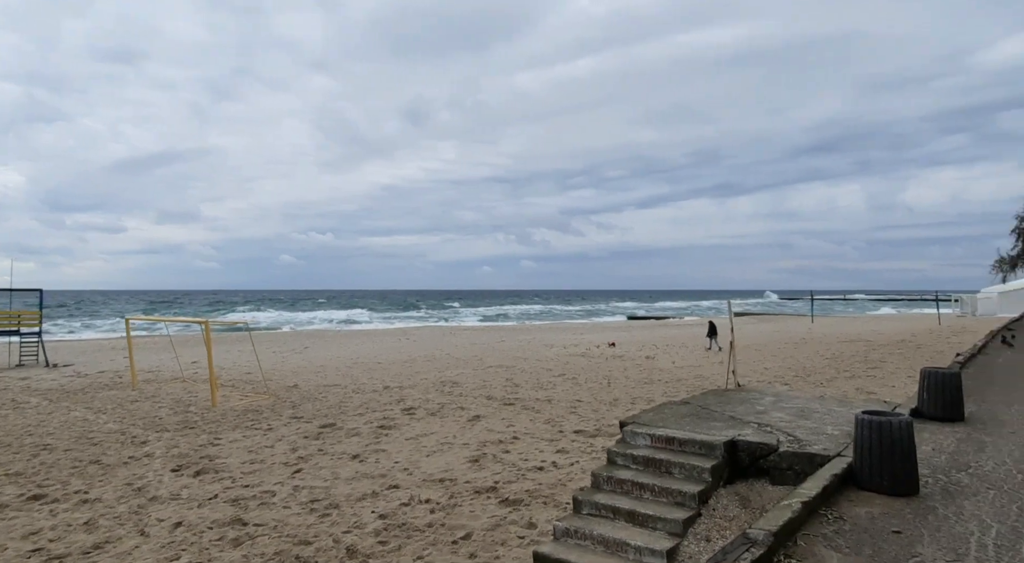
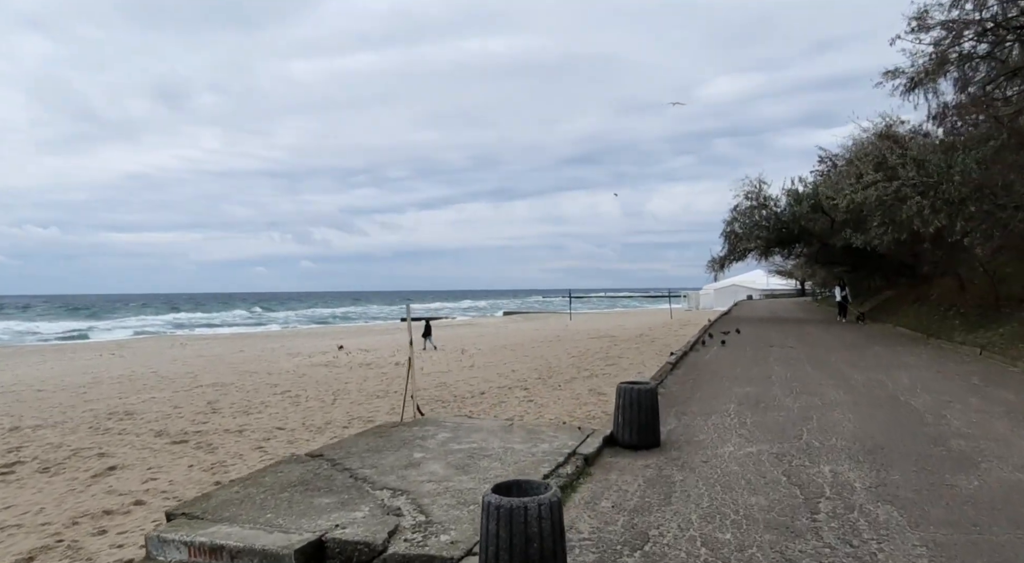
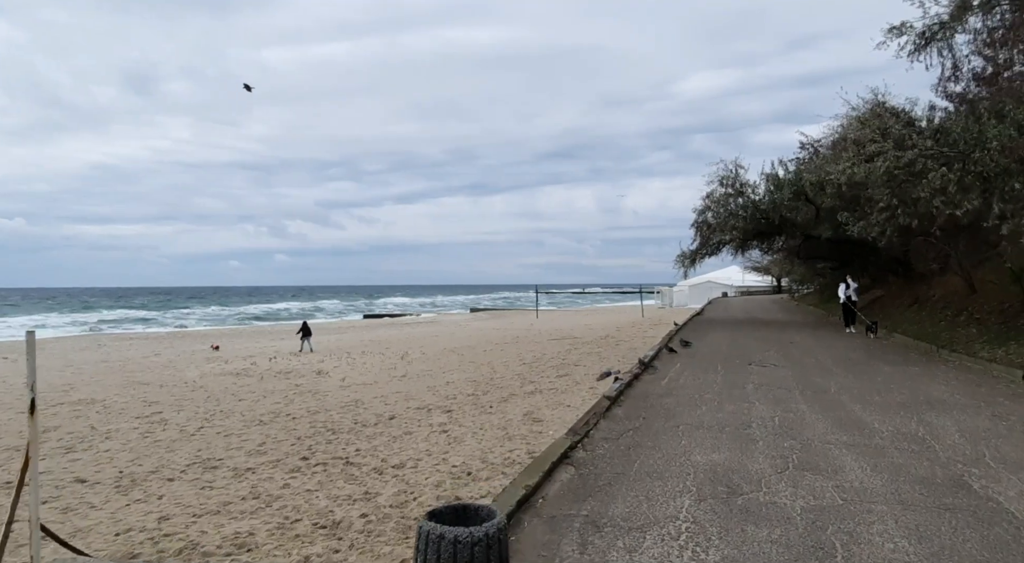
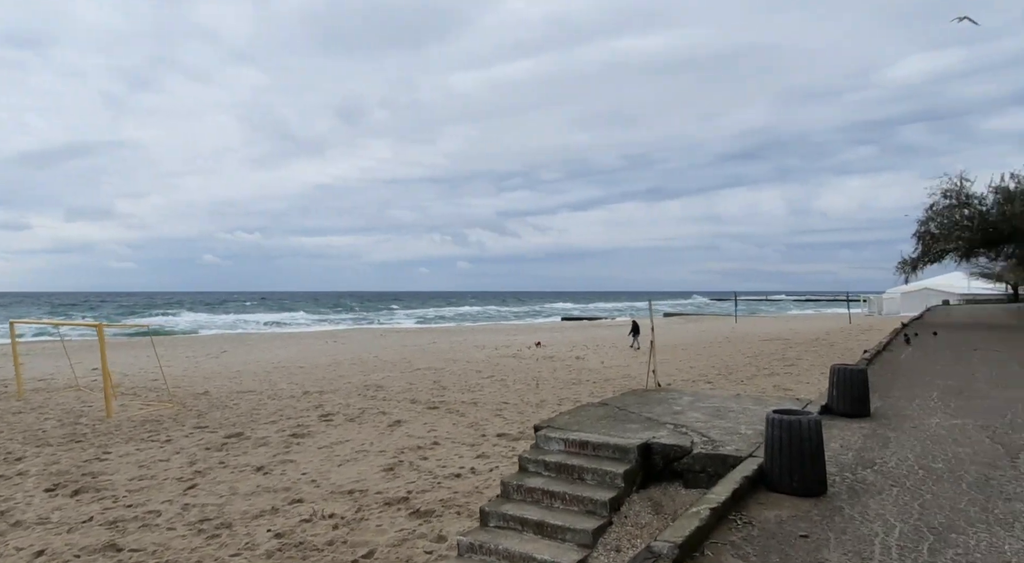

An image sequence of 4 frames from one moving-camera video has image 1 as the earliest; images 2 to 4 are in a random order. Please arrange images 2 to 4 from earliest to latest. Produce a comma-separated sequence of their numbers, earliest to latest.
4, 2, 3
